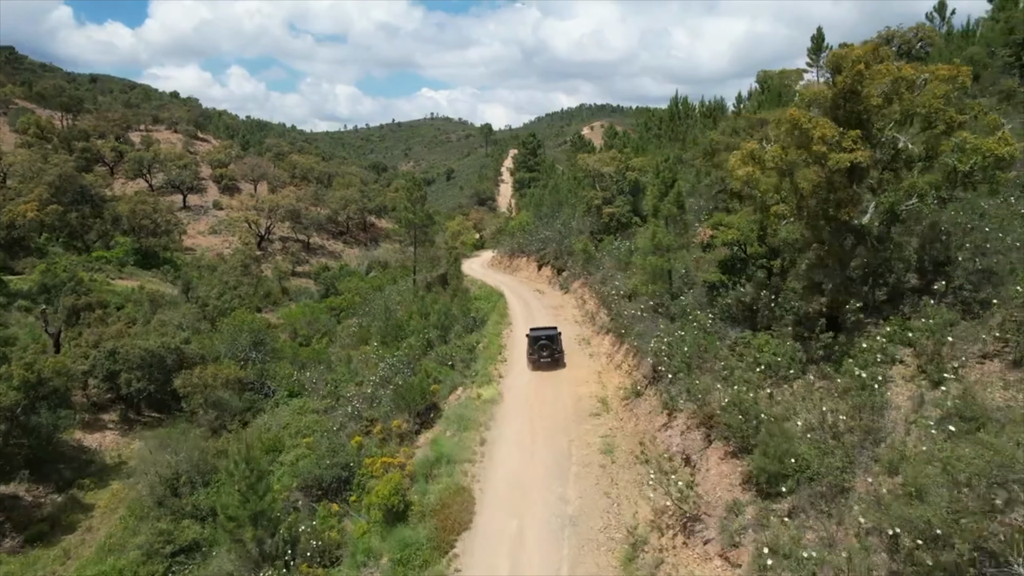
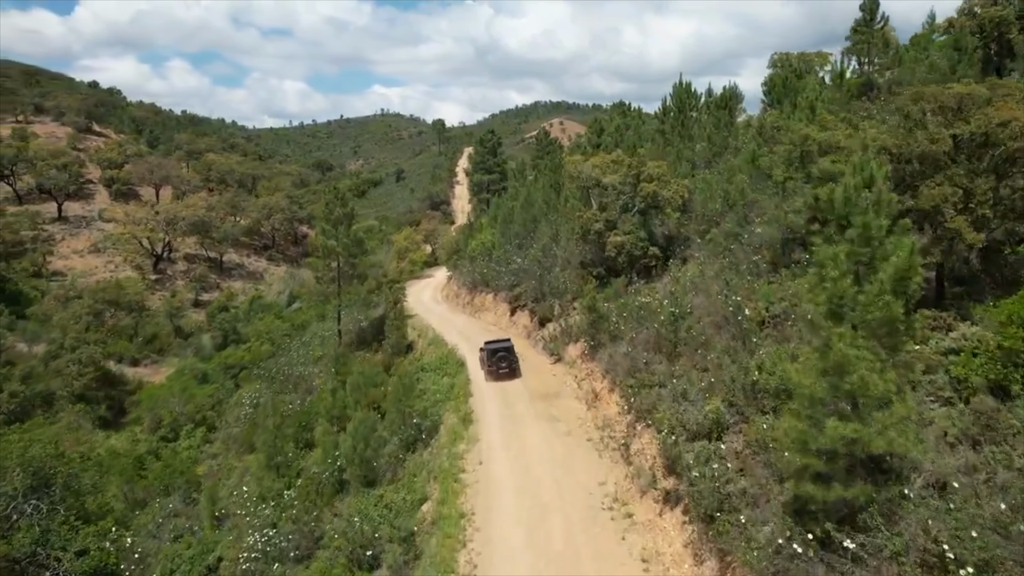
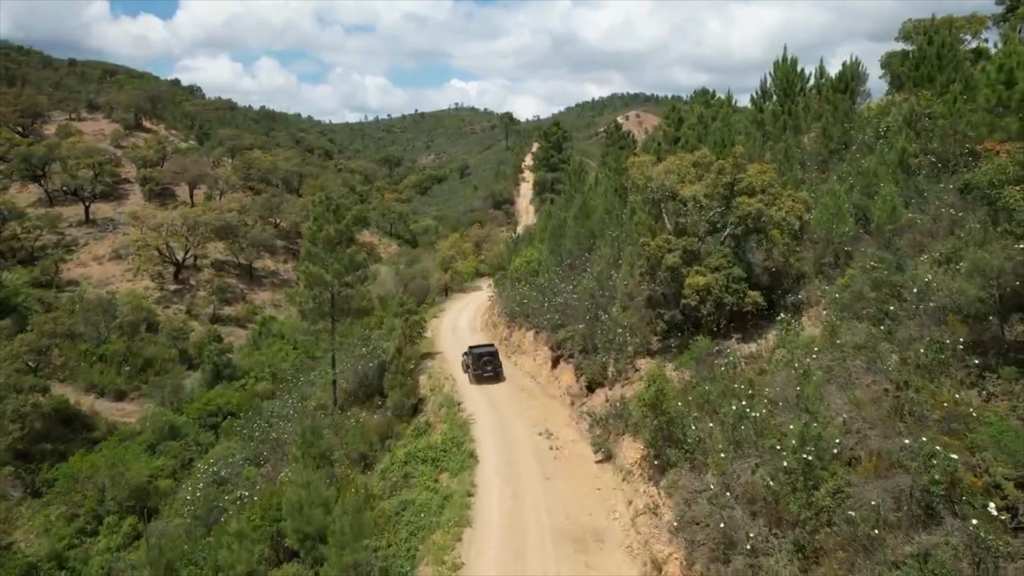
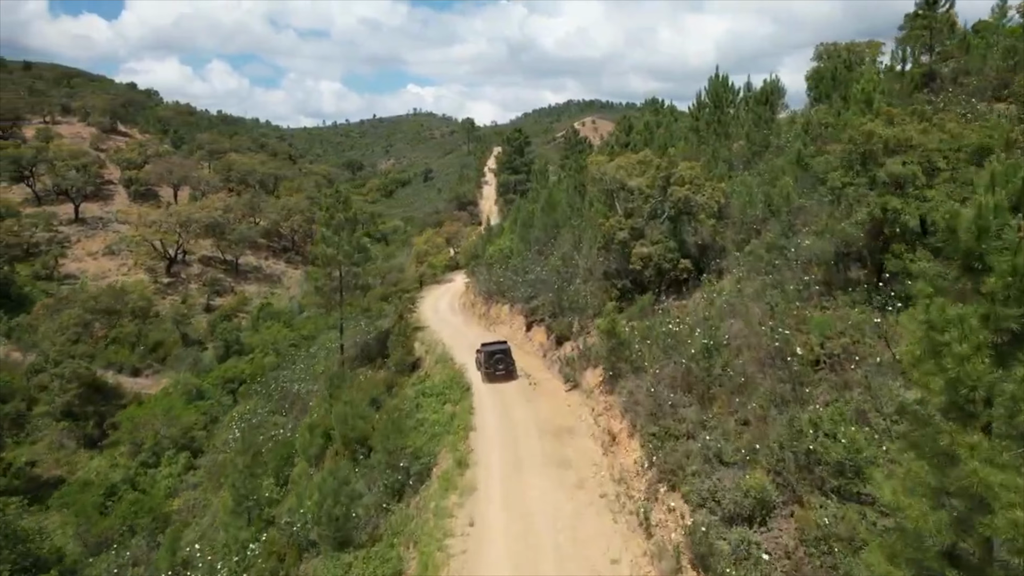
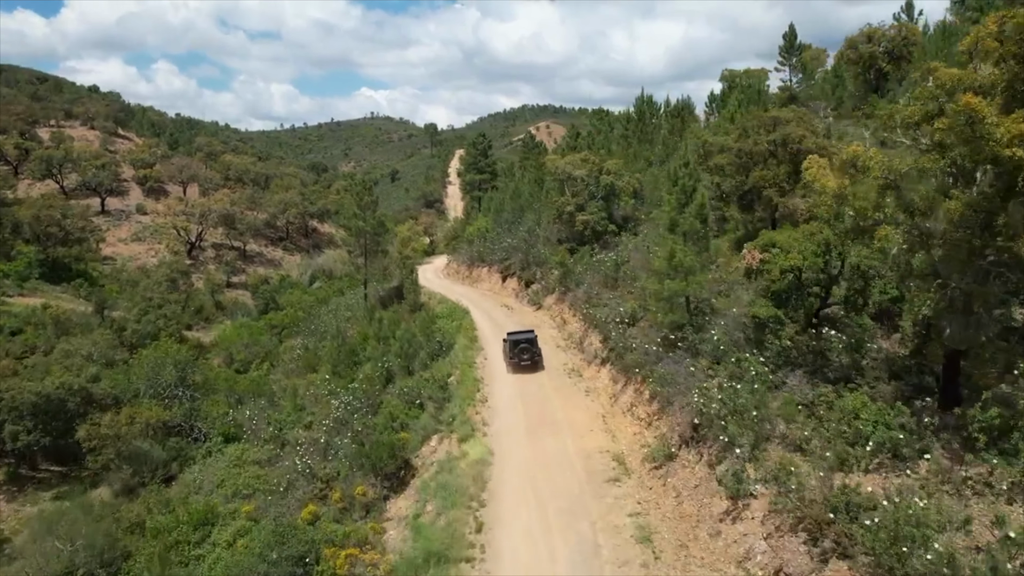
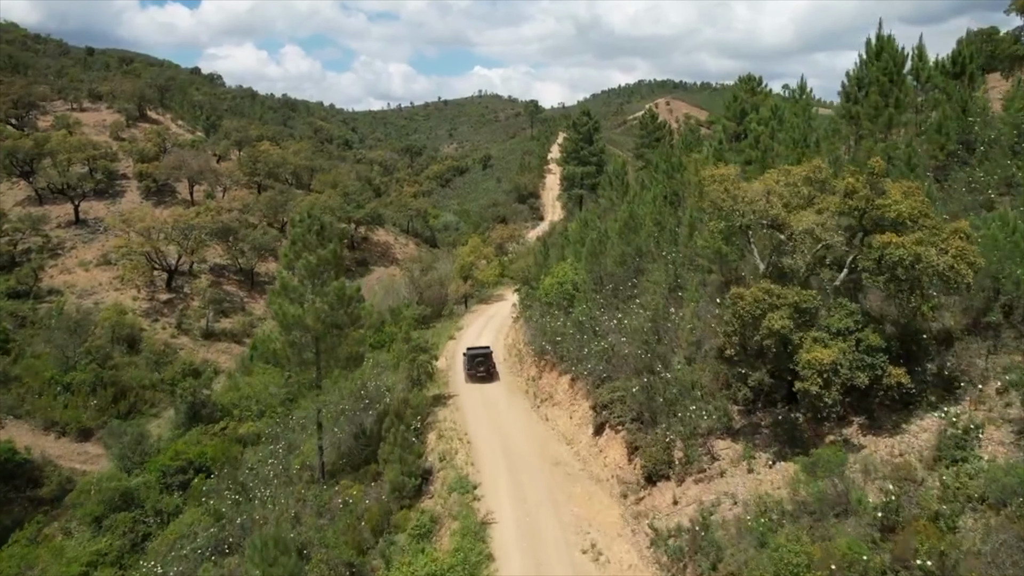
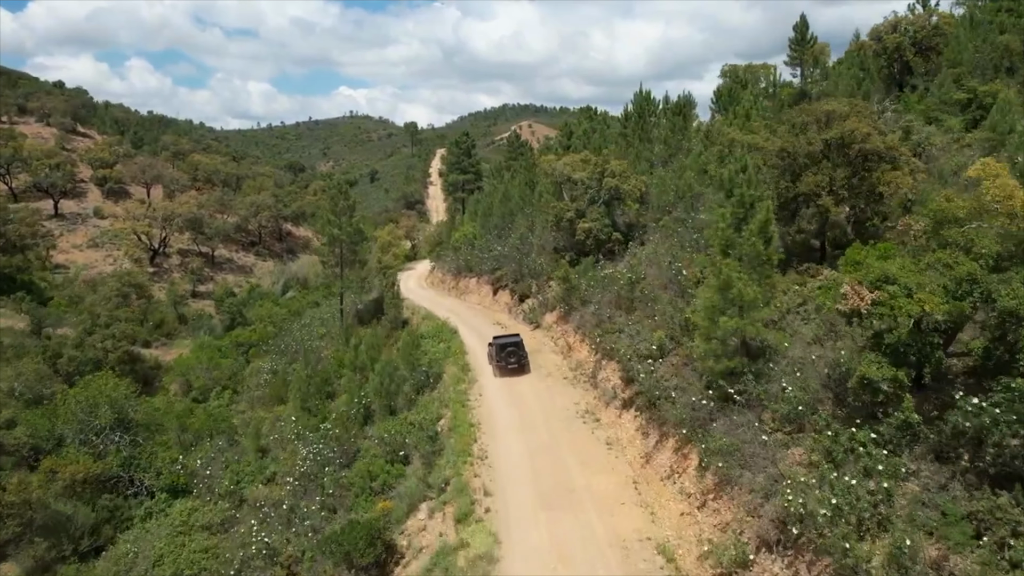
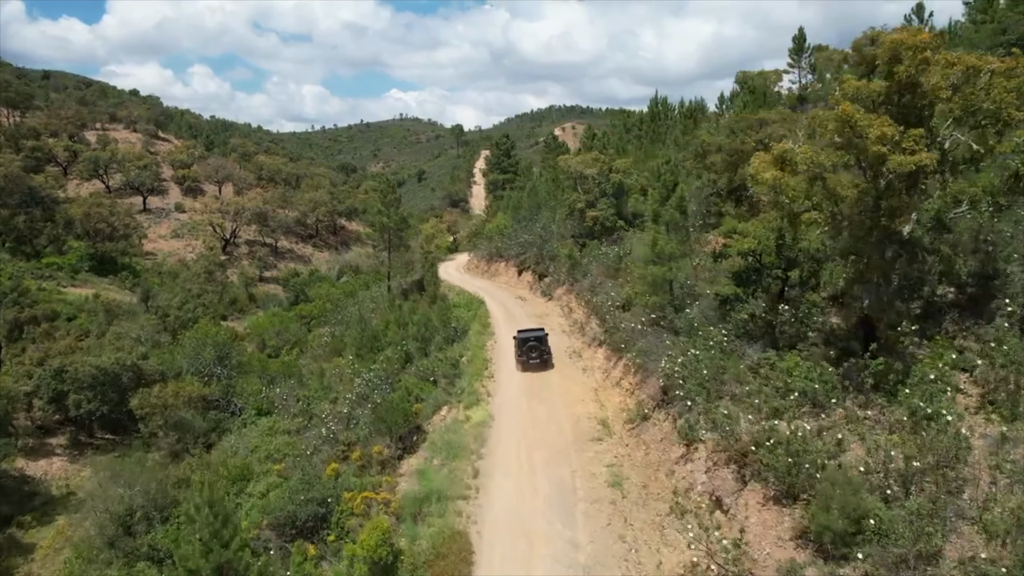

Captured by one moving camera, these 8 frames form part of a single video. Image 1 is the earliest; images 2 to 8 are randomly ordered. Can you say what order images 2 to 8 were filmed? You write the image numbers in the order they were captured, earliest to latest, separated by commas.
8, 5, 7, 2, 4, 3, 6
